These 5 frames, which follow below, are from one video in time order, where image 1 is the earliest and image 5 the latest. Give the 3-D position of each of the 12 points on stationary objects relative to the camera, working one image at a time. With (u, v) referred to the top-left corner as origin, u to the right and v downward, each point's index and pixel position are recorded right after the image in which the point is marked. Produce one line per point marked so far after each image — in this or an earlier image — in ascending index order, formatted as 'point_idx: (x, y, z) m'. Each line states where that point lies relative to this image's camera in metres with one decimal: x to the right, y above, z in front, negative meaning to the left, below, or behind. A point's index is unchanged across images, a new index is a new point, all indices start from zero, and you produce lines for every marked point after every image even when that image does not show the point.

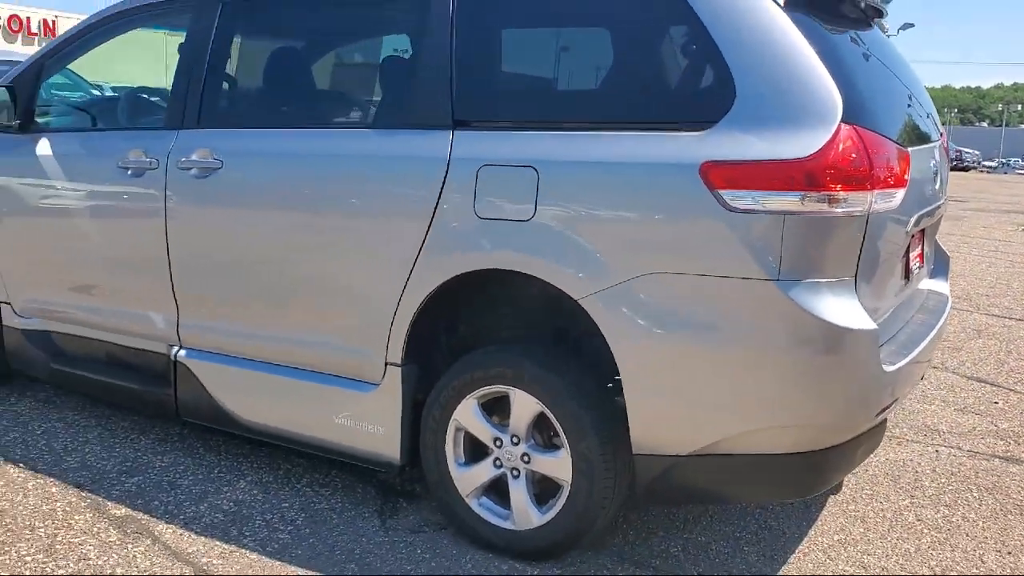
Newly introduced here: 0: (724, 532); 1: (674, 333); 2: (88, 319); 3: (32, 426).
0: (+0.7, -0.8, +3.2) m
1: (+0.4, -0.1, +2.6) m
2: (-1.7, -0.1, +3.8) m
3: (-2.0, -0.6, +3.9) m
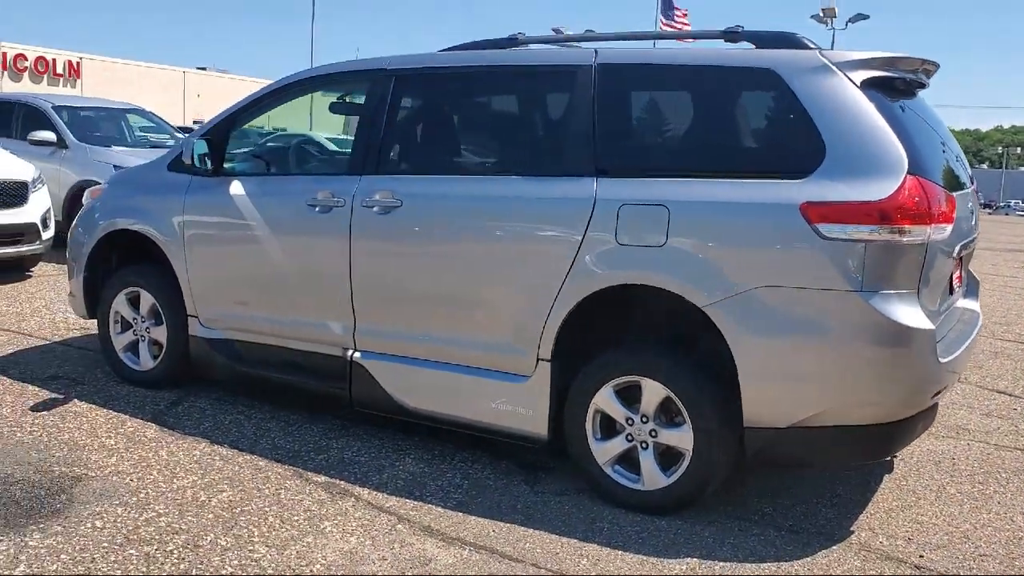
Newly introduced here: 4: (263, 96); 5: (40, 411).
0: (+1.2, -0.9, +4.0) m
1: (+1.0, -0.2, +3.4) m
2: (-1.2, -0.2, +4.7) m
3: (-1.4, -0.6, +4.7) m
4: (-1.2, +1.0, +4.9) m
5: (-2.3, -0.6, +4.7) m
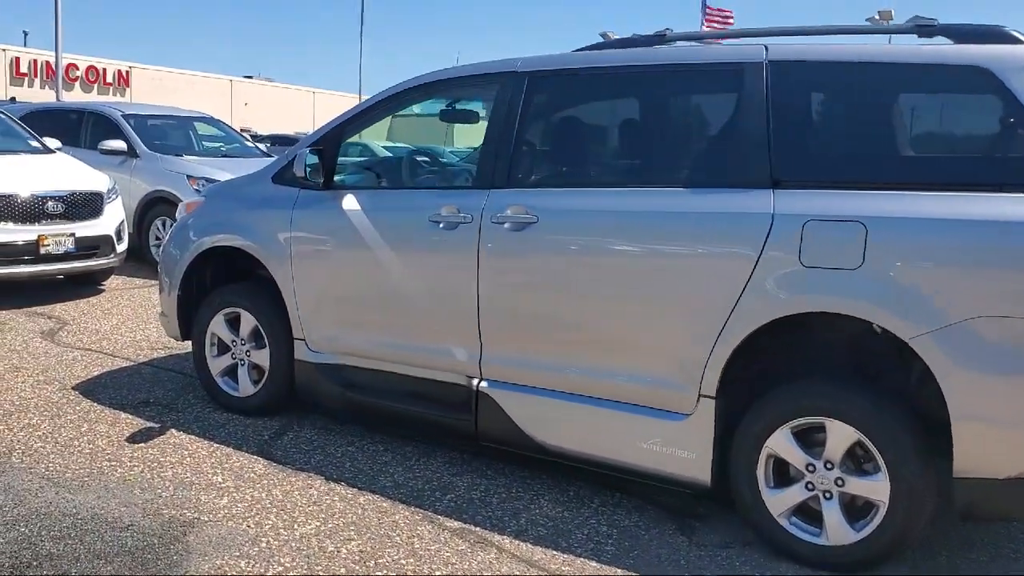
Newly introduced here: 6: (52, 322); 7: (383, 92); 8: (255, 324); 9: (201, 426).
0: (+1.8, -1.0, +3.5) m
1: (+1.5, -0.2, +3.0) m
2: (-0.6, -0.3, +4.3) m
3: (-0.8, -0.7, +4.3) m
4: (-0.6, +0.9, +4.5) m
5: (-1.7, -0.7, +4.3) m
6: (-3.2, -0.2, +6.7) m
7: (-0.6, +0.9, +4.5) m
8: (-1.3, -0.2, +4.7) m
9: (-1.5, -0.7, +4.6) m
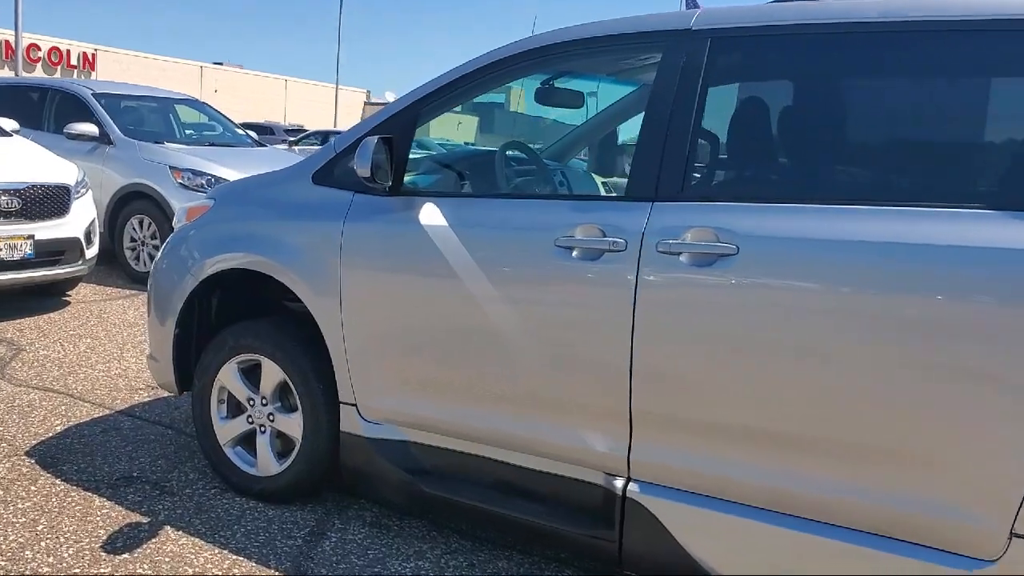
0: (+2.3, -1.2, +2.4) m
1: (+2.0, -0.5, +1.8) m
2: (-0.1, -0.5, +3.0) m
3: (-0.4, -0.9, +3.1) m
4: (-0.2, +0.7, +3.2) m
5: (-1.2, -0.8, +3.0) m
6: (-2.8, -0.3, +5.3) m
7: (-0.1, +0.8, +3.3) m
8: (-0.8, -0.3, +3.4) m
9: (-1.0, -0.8, +3.3) m
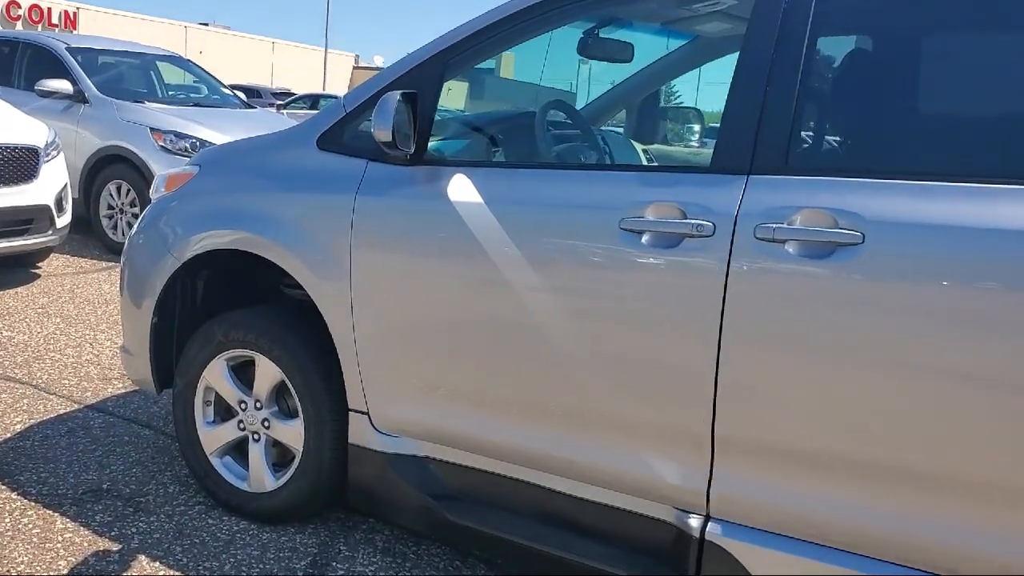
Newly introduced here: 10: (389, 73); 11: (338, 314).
0: (+2.4, -1.2, +1.9) m
1: (+2.2, -0.5, +1.3) m
2: (0.0, -0.4, +2.5) m
3: (-0.3, -0.9, +2.6) m
4: (0.0, +0.8, +2.7) m
5: (-1.1, -0.8, +2.5) m
6: (-2.7, -0.2, +4.8) m
7: (0.0, +0.8, +2.7) m
8: (-0.7, -0.3, +2.9) m
9: (-0.9, -0.8, +2.8) m
10: (-0.4, +0.6, +2.9) m
11: (-0.5, -0.1, +2.7) m
